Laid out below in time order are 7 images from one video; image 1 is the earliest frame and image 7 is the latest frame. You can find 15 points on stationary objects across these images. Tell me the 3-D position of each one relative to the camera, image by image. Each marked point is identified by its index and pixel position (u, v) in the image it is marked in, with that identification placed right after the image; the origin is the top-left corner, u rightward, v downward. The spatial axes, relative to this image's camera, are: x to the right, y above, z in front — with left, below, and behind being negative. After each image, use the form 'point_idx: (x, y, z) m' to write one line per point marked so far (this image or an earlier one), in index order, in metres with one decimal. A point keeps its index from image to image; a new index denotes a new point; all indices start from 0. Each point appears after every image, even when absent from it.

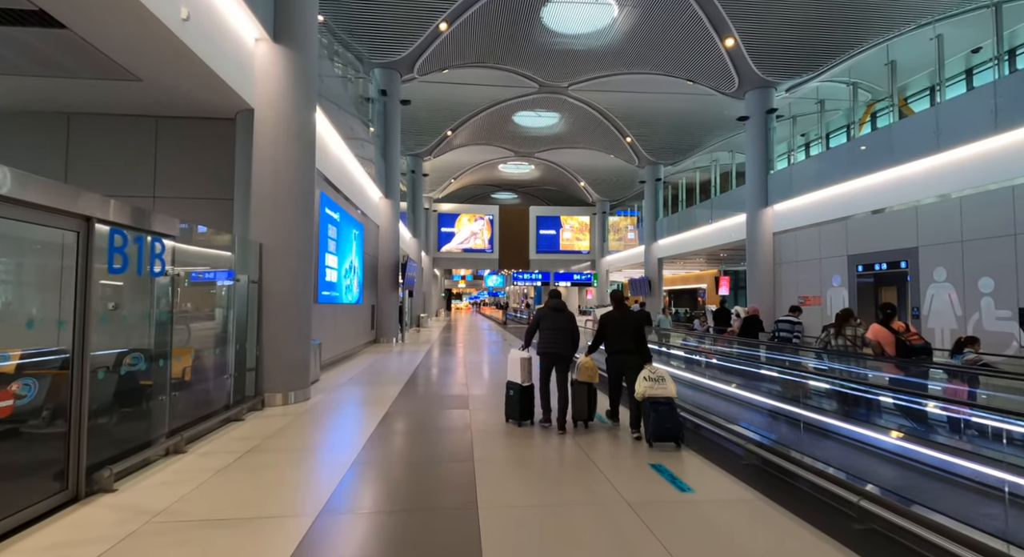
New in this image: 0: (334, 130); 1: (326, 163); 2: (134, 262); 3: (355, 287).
0: (-3.7, +3.1, +11.2) m
1: (-3.7, +2.3, +10.8) m
2: (-3.0, +0.1, +4.3) m
3: (-3.5, -0.2, +11.9) m
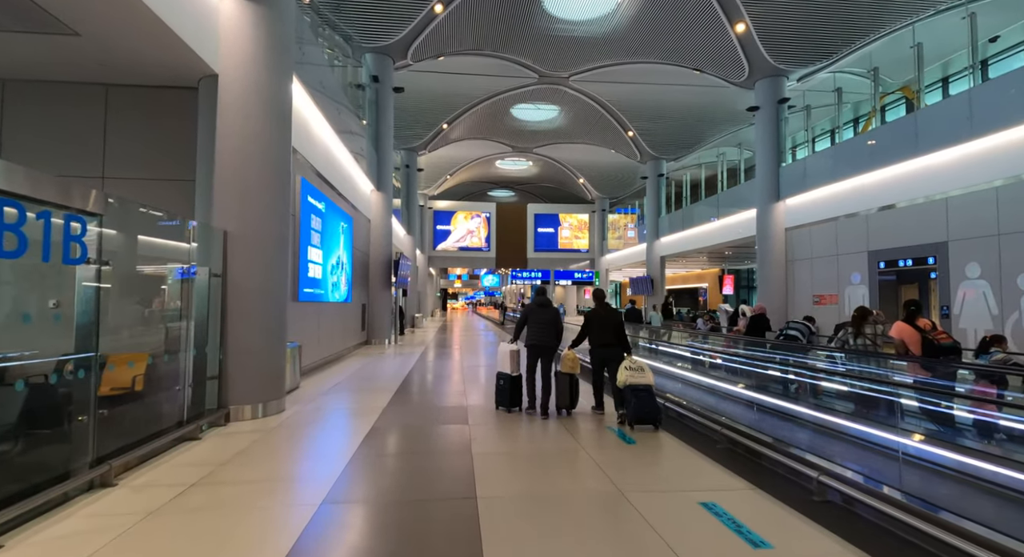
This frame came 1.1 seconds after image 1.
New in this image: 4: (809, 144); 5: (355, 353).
0: (-3.7, +3.1, +10.3) m
1: (-3.7, +2.3, +9.9) m
2: (-2.9, +0.2, +3.4) m
3: (-3.5, -0.1, +11.0) m
4: (+8.7, +3.9, +15.9) m
5: (-3.7, -1.8, +12.7) m
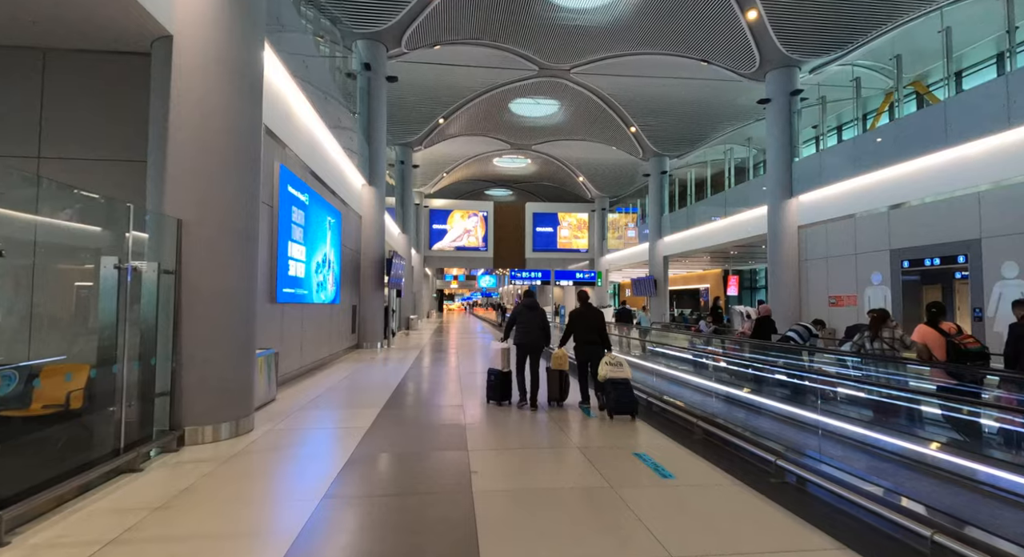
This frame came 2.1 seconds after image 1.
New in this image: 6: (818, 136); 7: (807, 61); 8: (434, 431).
0: (-3.7, +3.2, +9.4) m
1: (-3.6, +2.4, +9.0) m
2: (-2.8, +0.2, +2.5) m
3: (-3.5, -0.1, +10.1) m
4: (+8.6, +3.9, +15.1) m
5: (-3.7, -1.8, +11.8) m
6: (+8.6, +4.0, +15.1) m
7: (+8.8, +6.4, +15.9) m
8: (-0.8, -1.6, +5.6) m
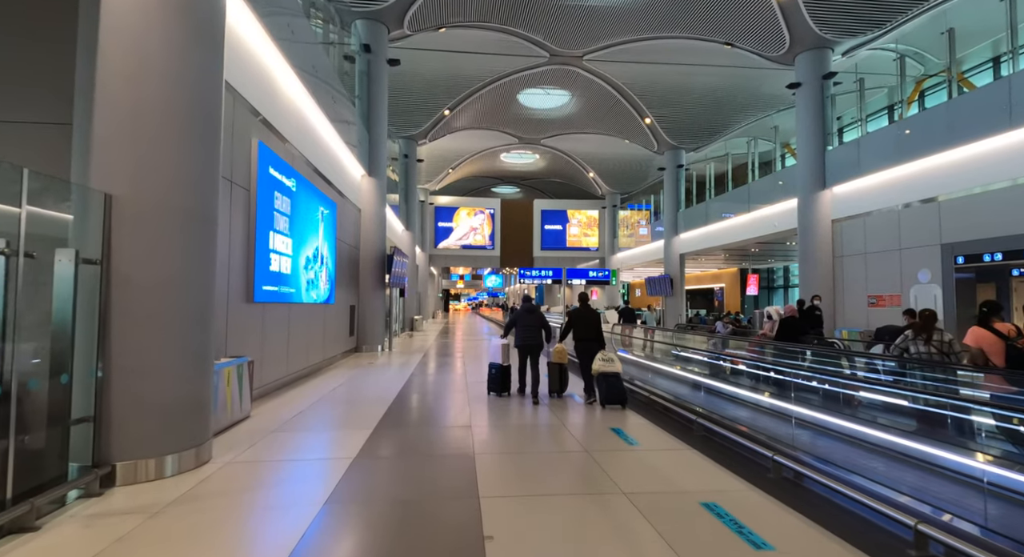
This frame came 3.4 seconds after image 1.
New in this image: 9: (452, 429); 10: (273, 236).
0: (-3.4, +3.2, +8.4) m
1: (-3.4, +2.4, +8.0) m
2: (-2.7, +0.3, +1.5) m
3: (-3.2, -0.1, +9.1) m
4: (+8.9, +4.0, +14.0) m
5: (-3.4, -1.7, +10.8) m
6: (+8.9, +4.0, +13.9) m
7: (+9.0, +6.5, +14.8) m
8: (-0.6, -1.5, +4.6) m
9: (-0.6, -1.6, +5.7) m
10: (-3.0, +0.5, +6.8) m
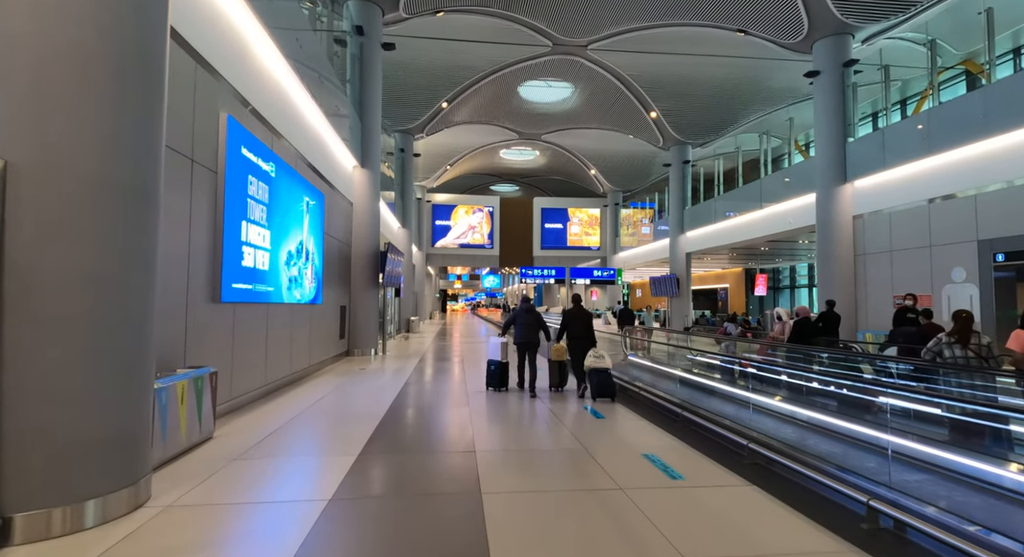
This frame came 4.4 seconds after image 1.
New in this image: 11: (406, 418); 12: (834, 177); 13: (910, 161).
0: (-3.3, +3.2, +7.5) m
1: (-3.3, +2.4, +7.1) m
2: (-2.6, +0.3, +0.6) m
3: (-3.2, 0.0, +8.2) m
4: (+9.0, +4.0, +13.2) m
5: (-3.4, -1.7, +9.9) m
6: (+9.0, +4.1, +13.1) m
7: (+9.1, +6.5, +14.0) m
8: (-0.5, -1.5, +3.7) m
9: (-0.5, -1.6, +4.9) m
10: (-2.9, +0.6, +5.9) m
11: (-1.3, -1.6, +6.2) m
12: (+8.2, +2.6, +13.7) m
13: (+8.8, +2.6, +11.8) m
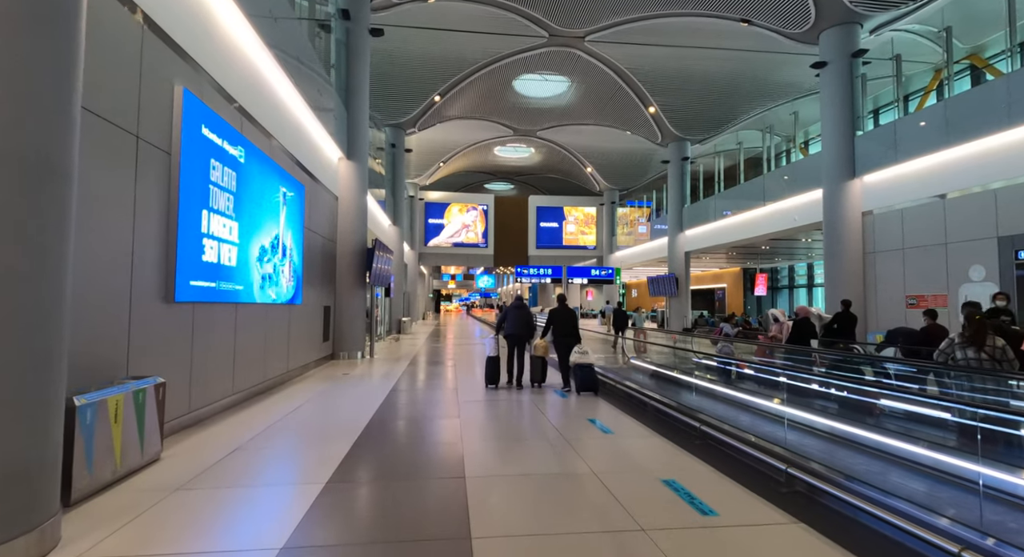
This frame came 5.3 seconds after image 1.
0: (-3.4, +3.3, +6.9) m
1: (-3.4, +2.5, +6.4) m
2: (-2.6, +0.4, 0.0) m
3: (-3.2, 0.0, +7.6) m
4: (+8.9, +4.0, +12.7) m
5: (-3.5, -1.7, +9.3) m
6: (+8.8, +4.1, +12.6) m
7: (+9.0, +6.5, +13.4) m
8: (-0.6, -1.5, +3.1) m
9: (-0.6, -1.5, +4.2) m
10: (-3.0, +0.6, +5.2) m
11: (-1.3, -1.6, +5.6) m
12: (+8.1, +2.6, +13.2) m
13: (+8.7, +2.6, +11.2) m
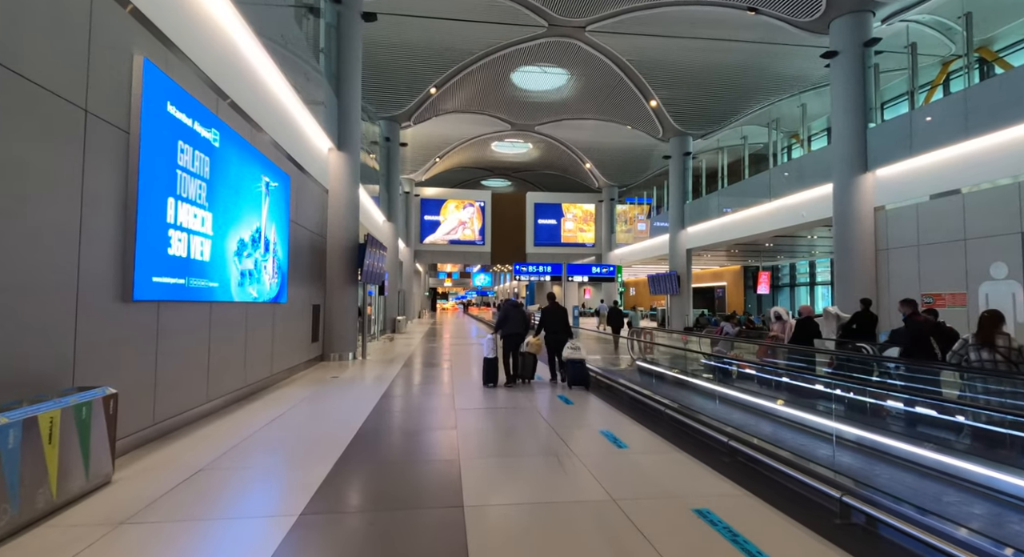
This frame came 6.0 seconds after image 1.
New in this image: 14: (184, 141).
0: (-3.4, +3.3, +6.3) m
1: (-3.4, +2.5, +5.9) m
2: (-2.5, +0.4, -0.6) m
3: (-3.2, 0.0, +7.0) m
4: (+8.8, +4.1, +12.2) m
5: (-3.5, -1.6, +8.7) m
6: (+8.8, +4.1, +12.1) m
7: (+9.0, +6.6, +13.0) m
8: (-0.5, -1.4, +2.5) m
9: (-0.5, -1.5, +3.7) m
10: (-2.9, +0.6, +4.7) m
11: (-1.3, -1.6, +5.1) m
12: (+8.1, +2.7, +12.7) m
13: (+8.7, +2.7, +10.8) m
14: (-3.0, +1.2, +4.9) m
